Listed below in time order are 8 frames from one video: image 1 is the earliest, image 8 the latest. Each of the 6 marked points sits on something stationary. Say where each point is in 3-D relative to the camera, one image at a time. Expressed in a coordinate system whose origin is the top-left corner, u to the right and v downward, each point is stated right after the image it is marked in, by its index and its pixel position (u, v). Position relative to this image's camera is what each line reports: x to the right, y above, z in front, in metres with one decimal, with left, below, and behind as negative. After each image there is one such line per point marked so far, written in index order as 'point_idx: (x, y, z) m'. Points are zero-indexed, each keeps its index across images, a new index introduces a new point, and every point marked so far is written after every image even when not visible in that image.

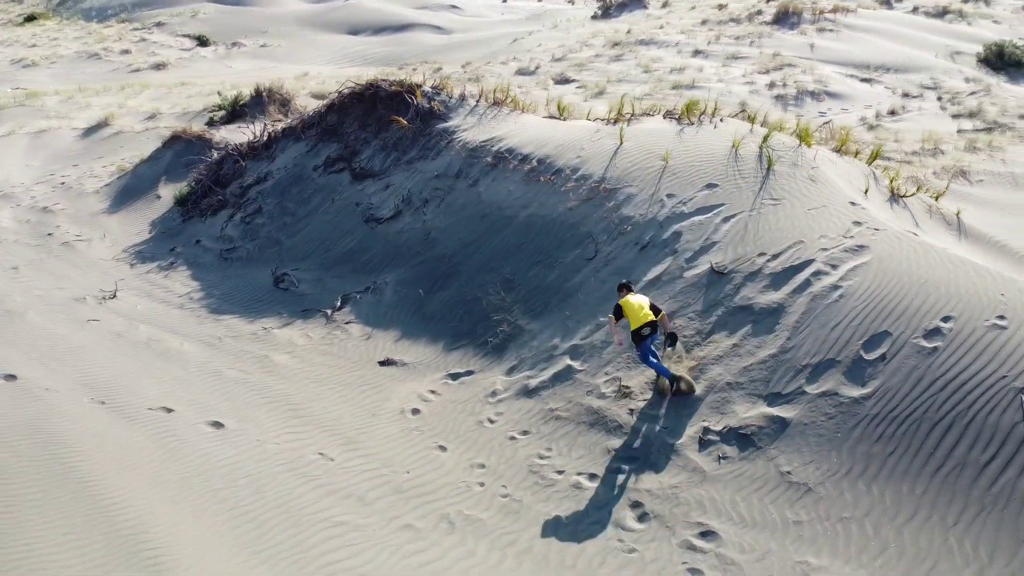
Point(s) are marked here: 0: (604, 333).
0: (+0.7, -0.4, +6.4) m
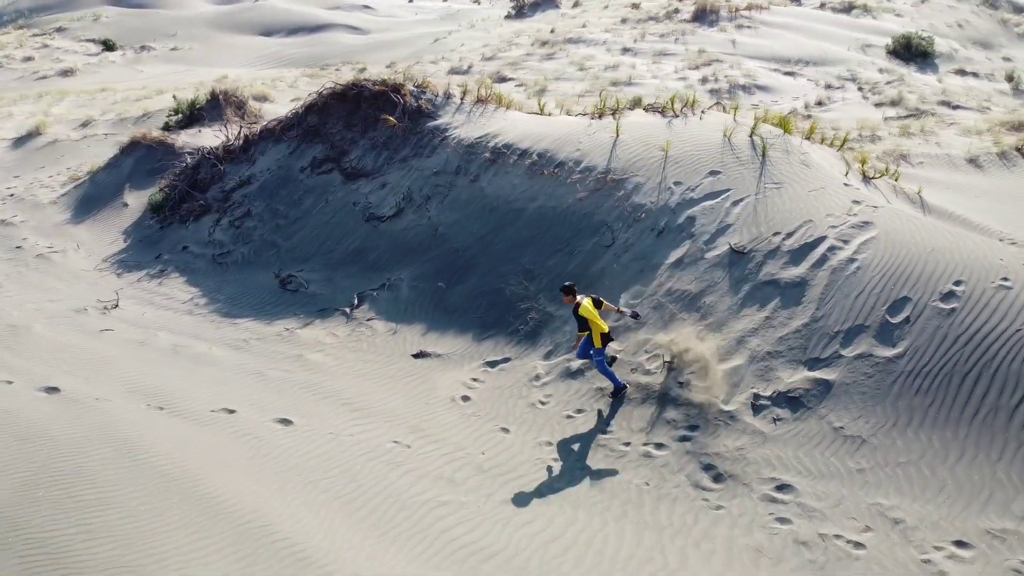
0: (+1.0, -0.2, +6.7) m
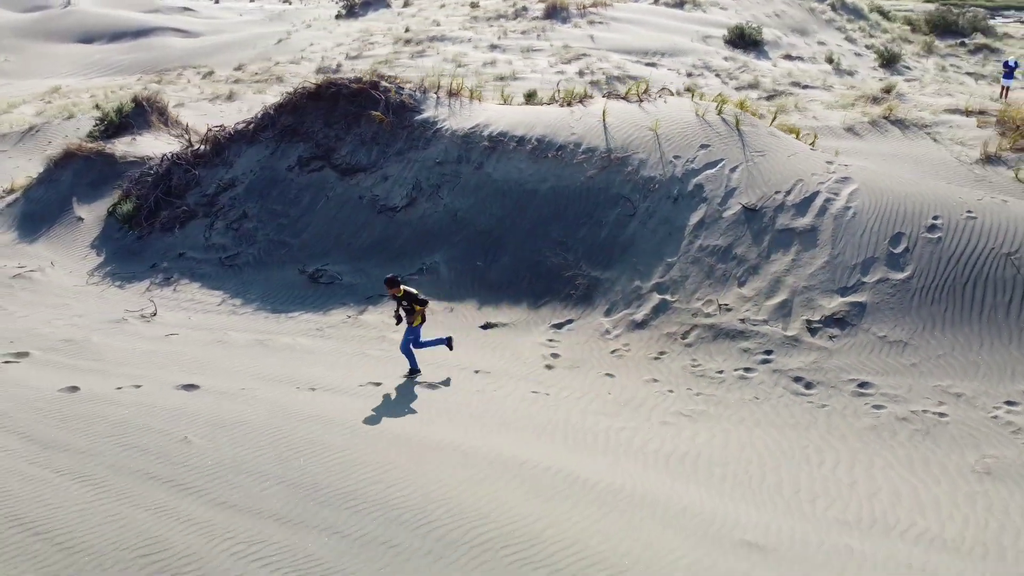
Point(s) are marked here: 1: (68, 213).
0: (+1.6, +0.2, +7.8) m
1: (-6.0, +1.0, +10.9) m
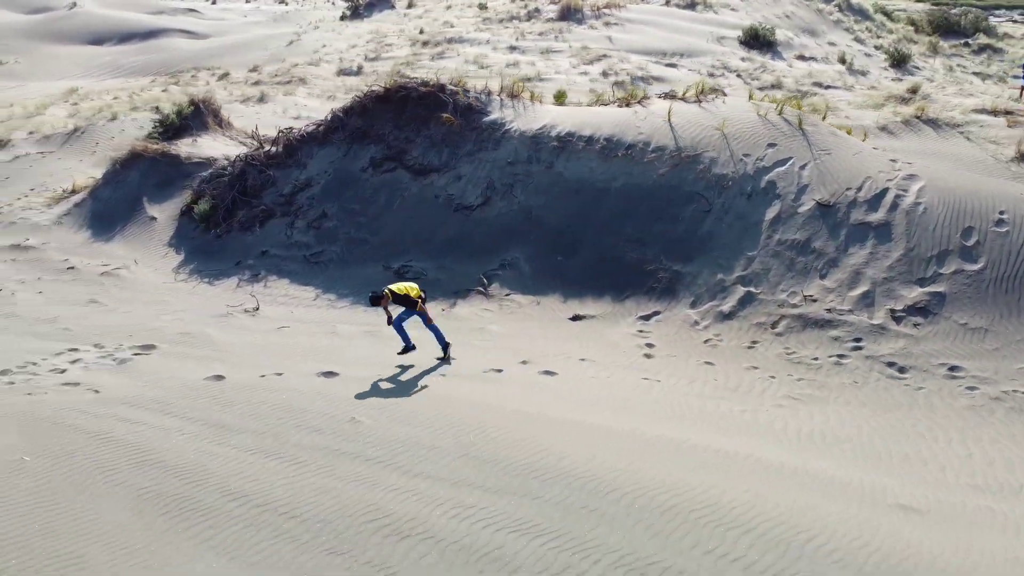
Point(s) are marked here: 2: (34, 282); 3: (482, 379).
0: (+2.5, +0.3, +8.2) m
1: (-5.2, +1.1, +11.1) m
2: (-5.5, +0.1, +9.4) m
3: (-0.3, -0.7, +6.4) m
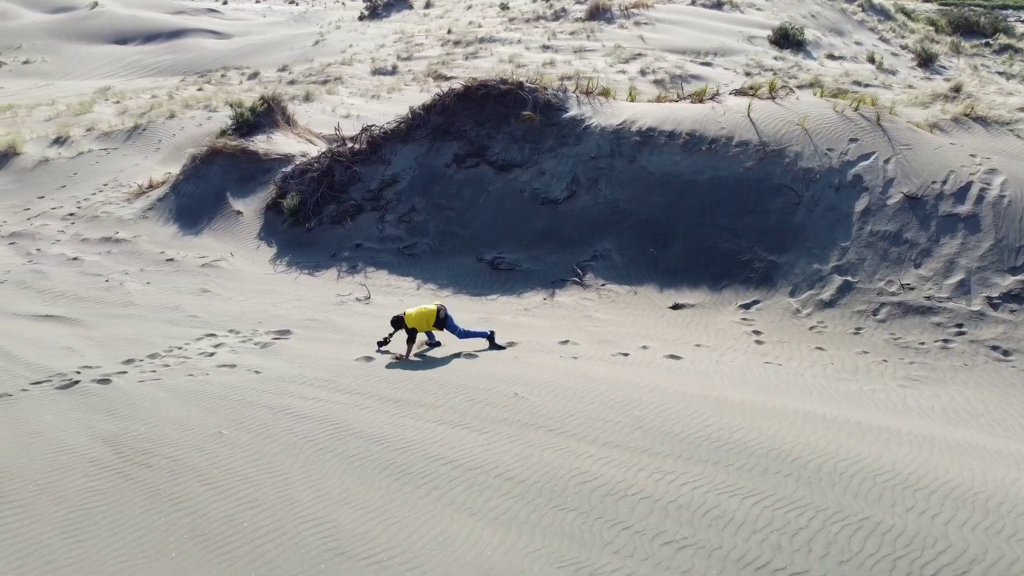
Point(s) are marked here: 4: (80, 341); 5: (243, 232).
0: (+3.6, +0.4, +8.5) m
1: (-4.1, +1.2, +11.4) m
2: (-4.4, +0.2, +9.7) m
3: (+0.8, -0.6, +6.7) m
4: (-3.9, -0.5, +7.2) m
5: (-3.7, +0.8, +11.0) m
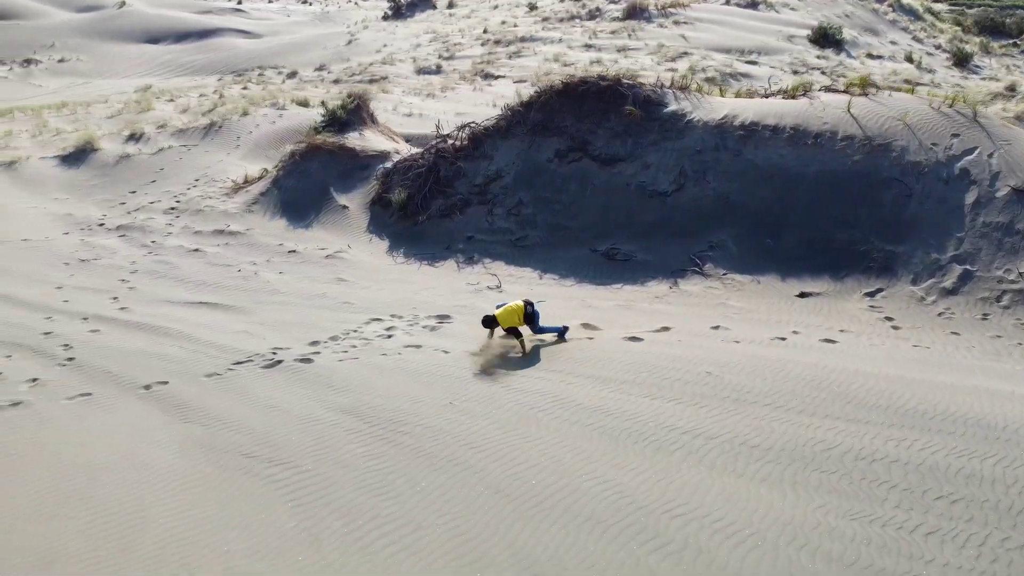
0: (+5.1, +0.5, +8.8) m
1: (-2.7, +1.3, +11.7) m
2: (-3.0, +0.3, +10.0) m
3: (+2.3, -0.5, +7.0) m
4: (-2.4, -0.4, +7.5) m
5: (-2.3, +0.9, +11.3) m
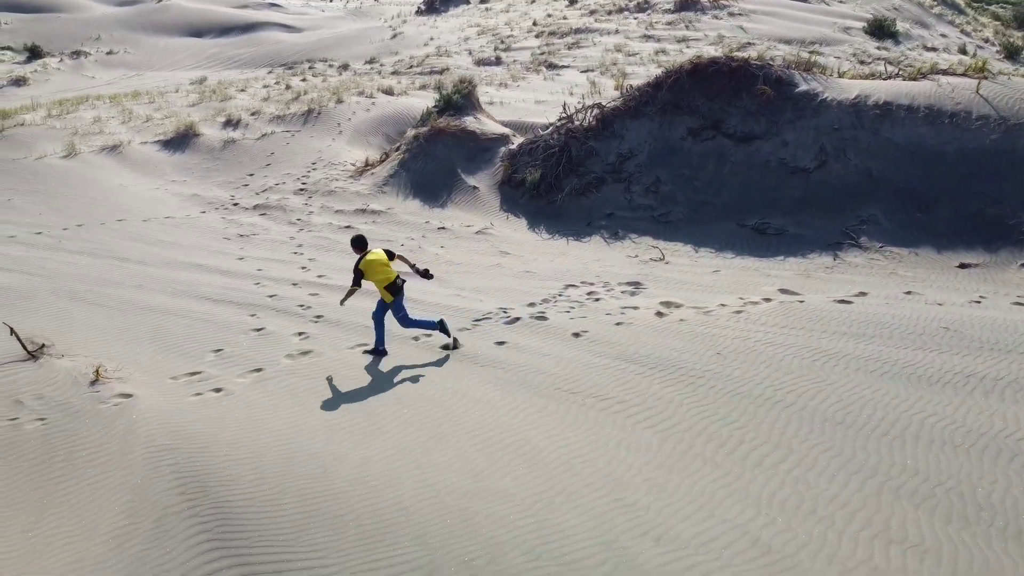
0: (+7.0, +0.8, +9.2) m
1: (-0.8, +1.6, +12.0) m
2: (-1.1, +0.6, +10.3) m
3: (+4.2, -0.2, +7.3) m
4: (-0.5, -0.1, +7.8) m
5: (-0.4, +1.3, +11.6) m
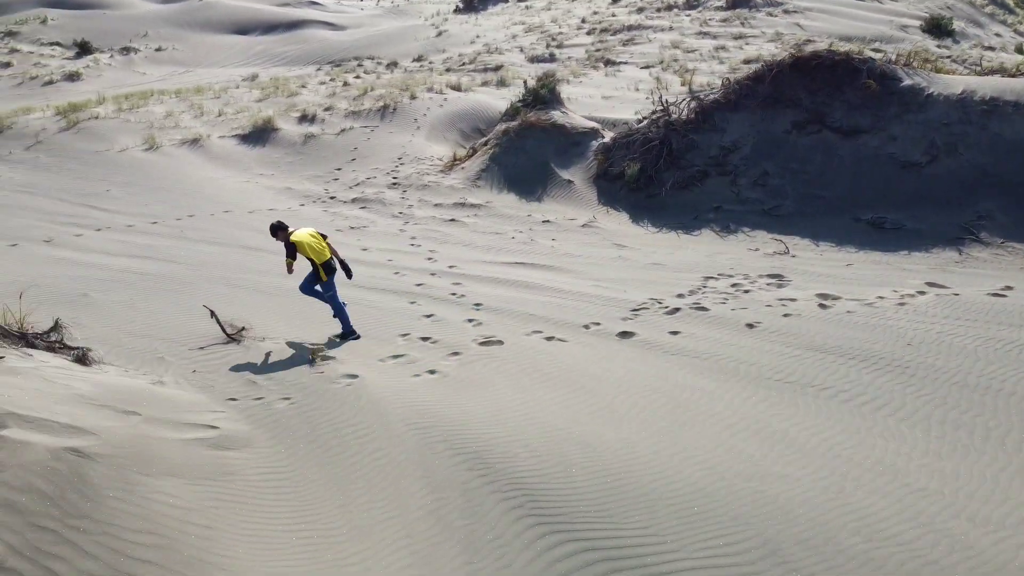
0: (+8.4, +0.9, +9.1) m
1: (+0.7, +1.7, +12.1) m
2: (+0.4, +0.7, +10.3) m
3: (+5.6, -0.1, +7.3) m
4: (+0.9, 0.0, +7.8) m
5: (+1.1, +1.4, +11.6) m
